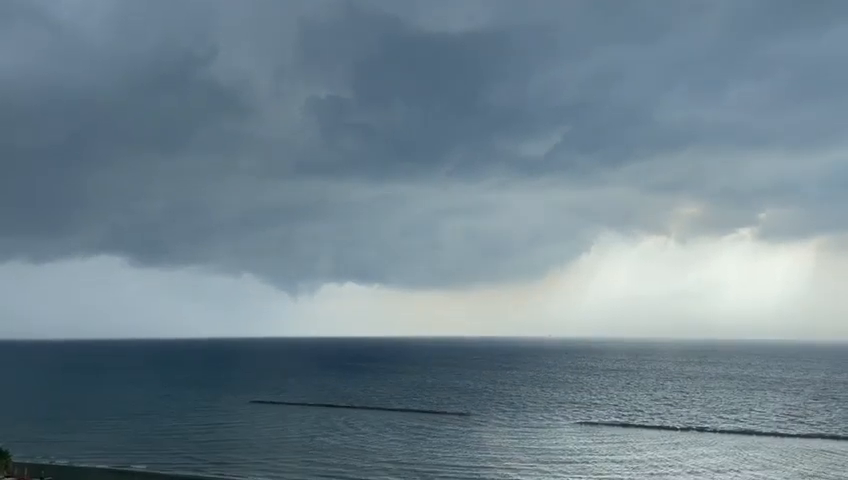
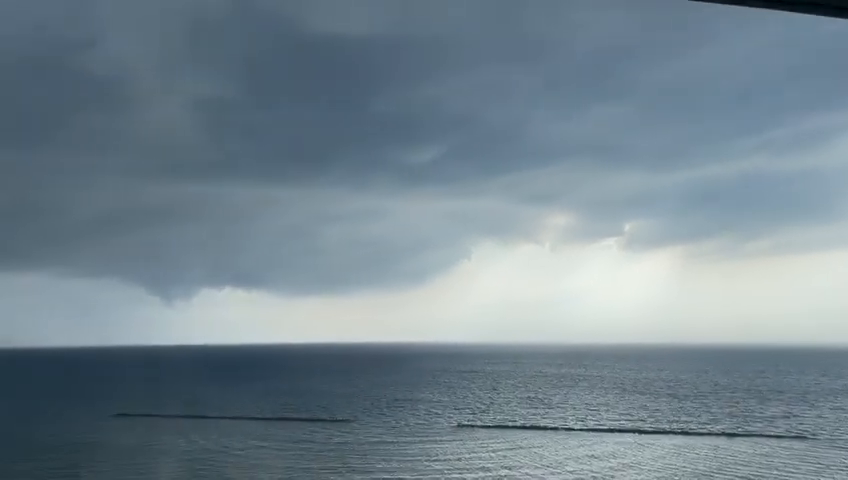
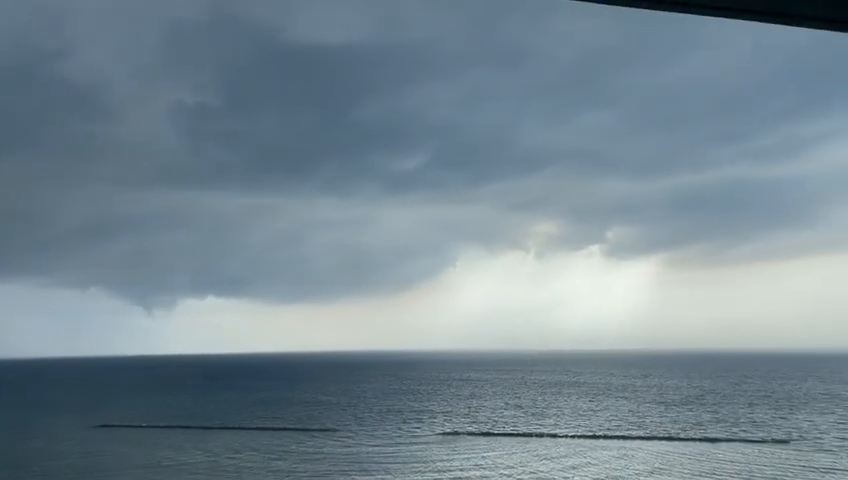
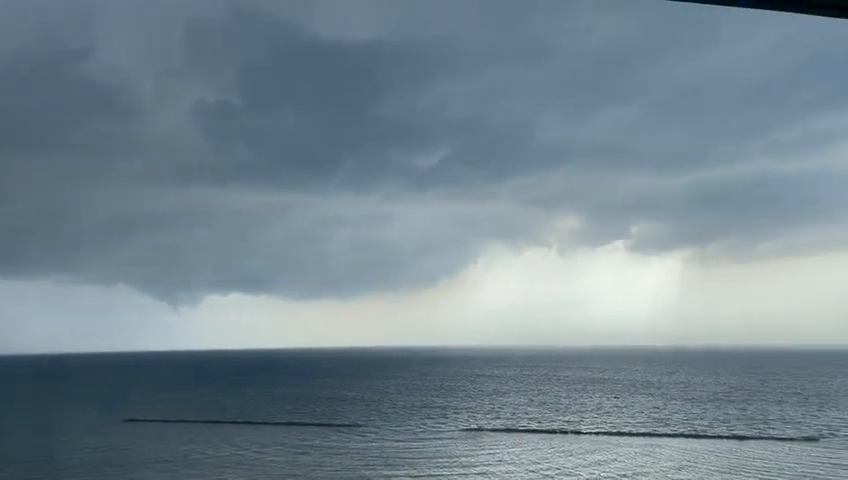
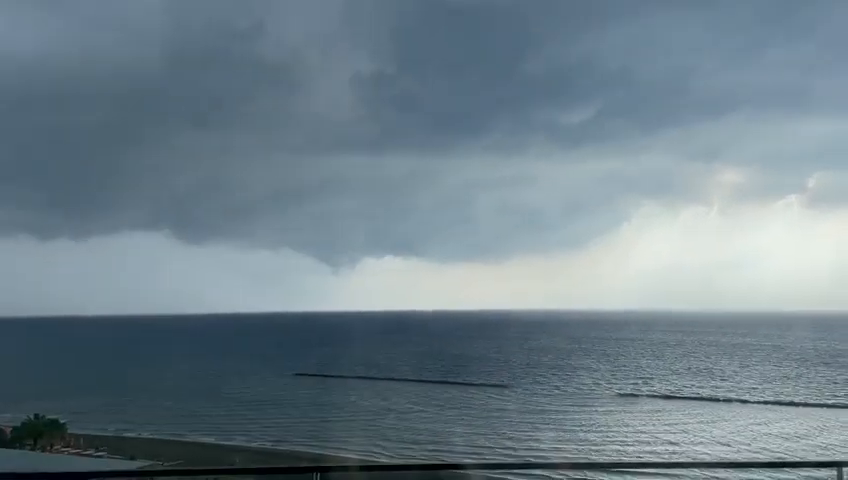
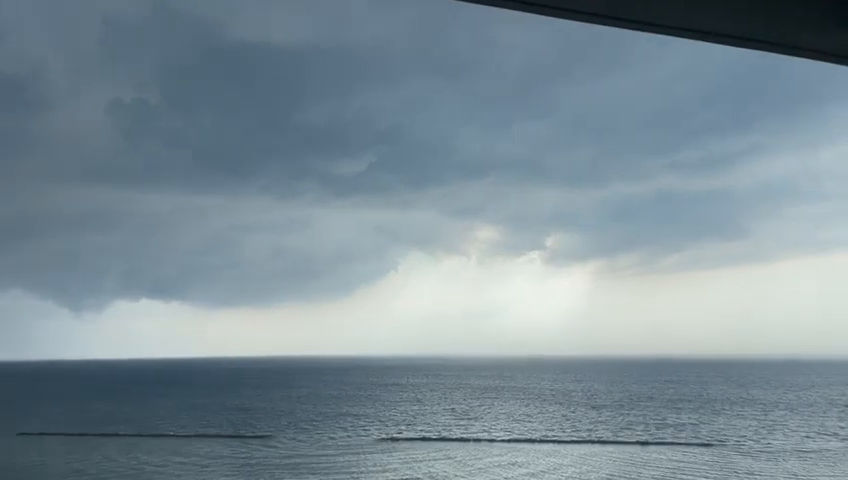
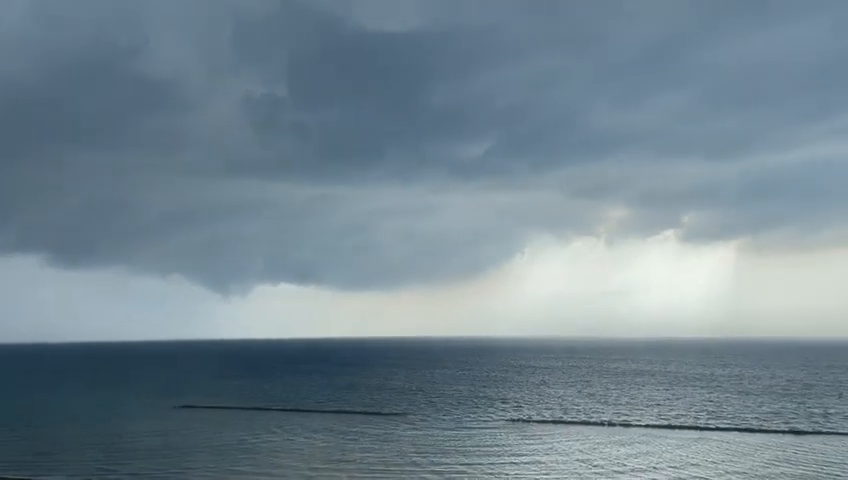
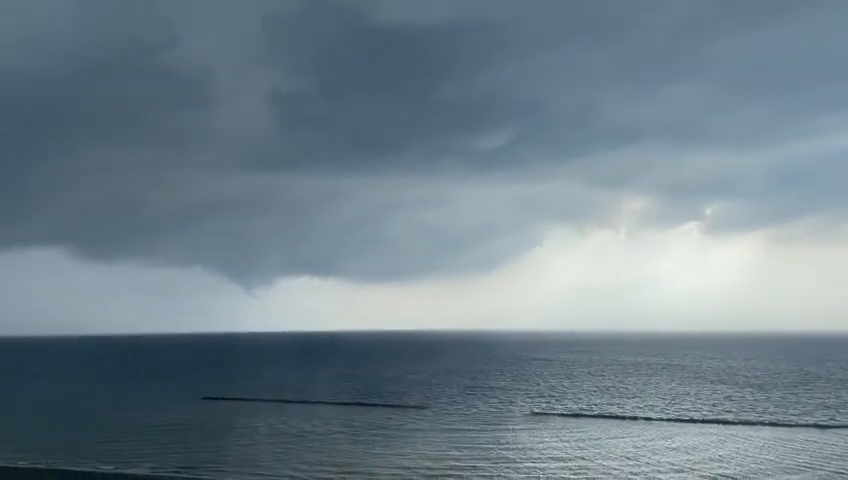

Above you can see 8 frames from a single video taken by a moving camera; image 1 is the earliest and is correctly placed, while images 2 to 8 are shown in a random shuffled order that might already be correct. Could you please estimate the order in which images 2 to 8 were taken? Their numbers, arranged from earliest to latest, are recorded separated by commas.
7, 4, 3, 6, 2, 8, 5
